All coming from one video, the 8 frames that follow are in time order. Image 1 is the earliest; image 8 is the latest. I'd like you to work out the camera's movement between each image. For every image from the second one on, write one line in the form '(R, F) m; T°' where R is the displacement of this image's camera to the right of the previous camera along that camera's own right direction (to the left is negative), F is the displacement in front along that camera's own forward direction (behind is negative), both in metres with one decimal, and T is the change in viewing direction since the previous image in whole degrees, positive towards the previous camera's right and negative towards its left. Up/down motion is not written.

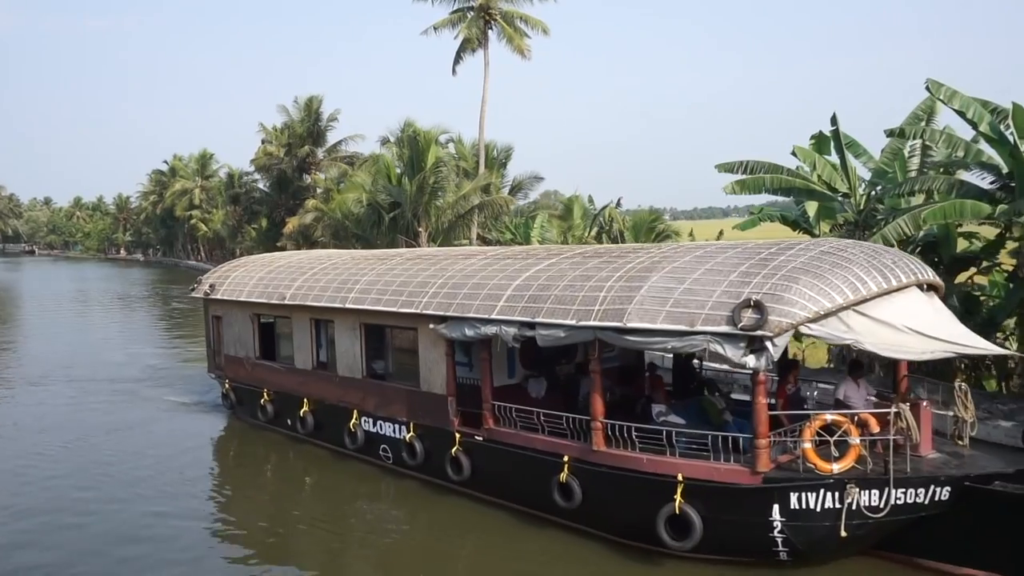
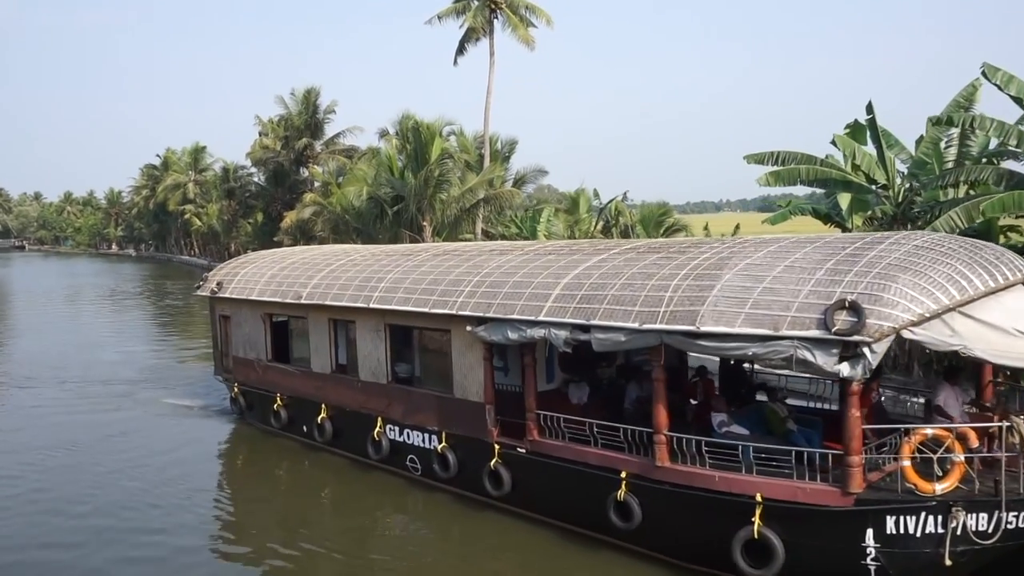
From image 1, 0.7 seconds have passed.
(-0.5, +0.8) m; +1°
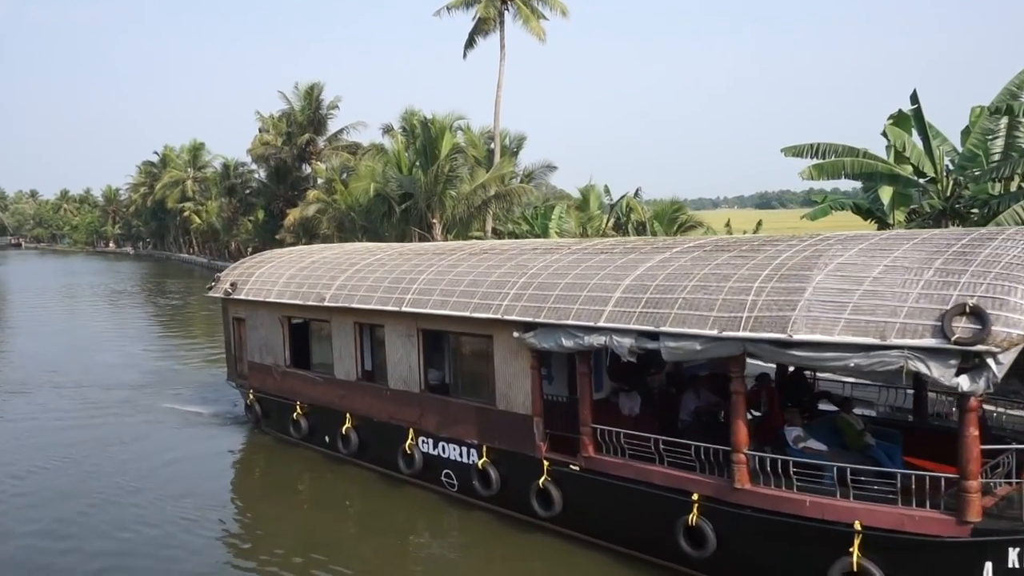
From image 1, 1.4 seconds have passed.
(-0.4, +0.8) m; 0°
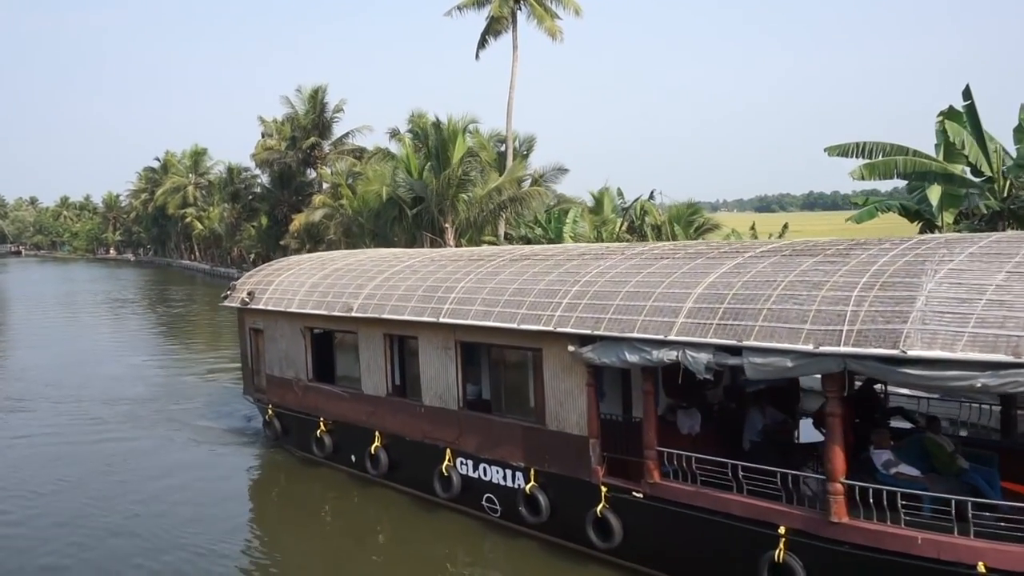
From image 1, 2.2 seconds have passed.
(-0.4, +0.8) m; 0°
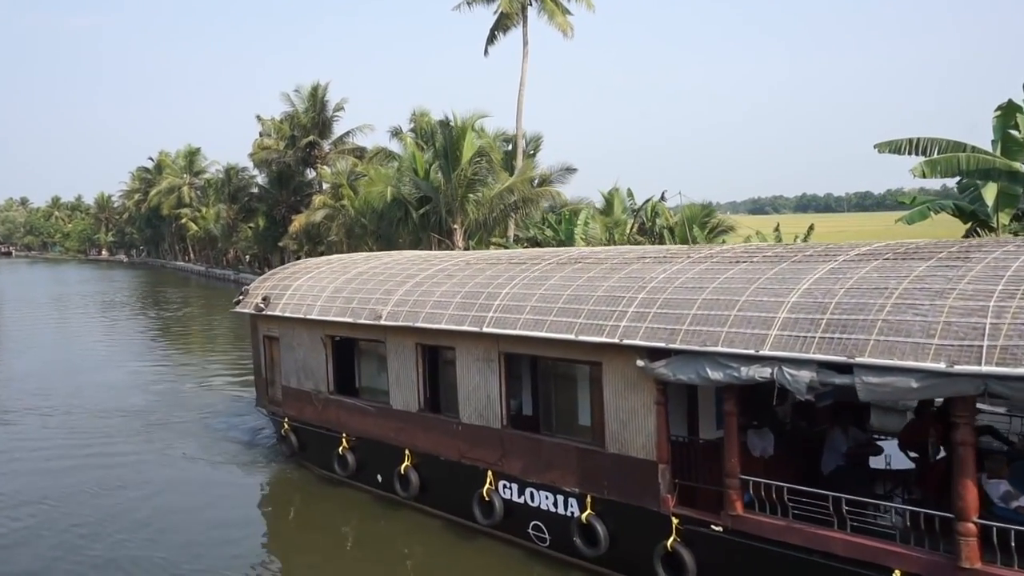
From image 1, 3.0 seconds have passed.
(-0.5, +0.9) m; 0°
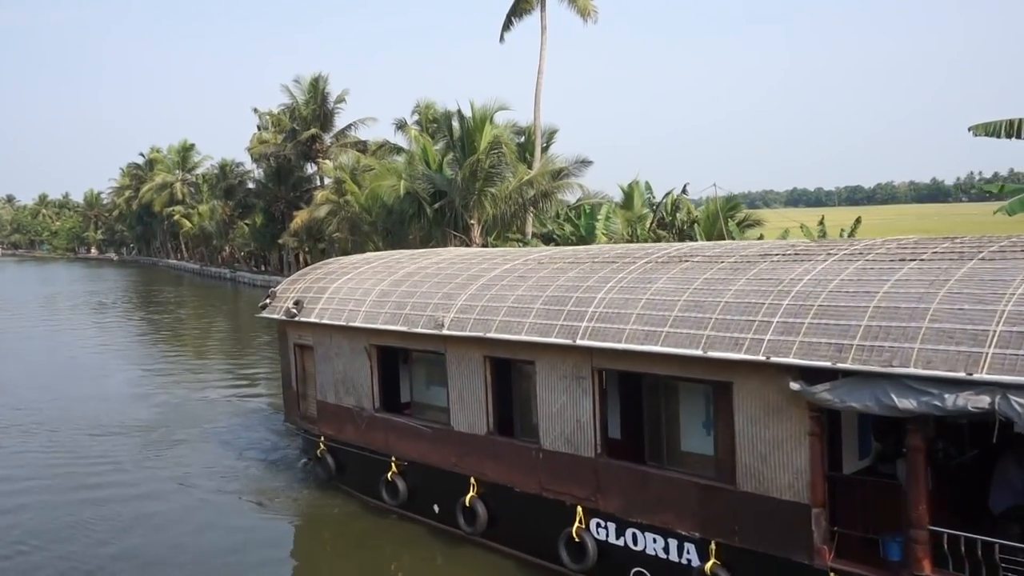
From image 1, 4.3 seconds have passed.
(-0.7, +1.3) m; +1°
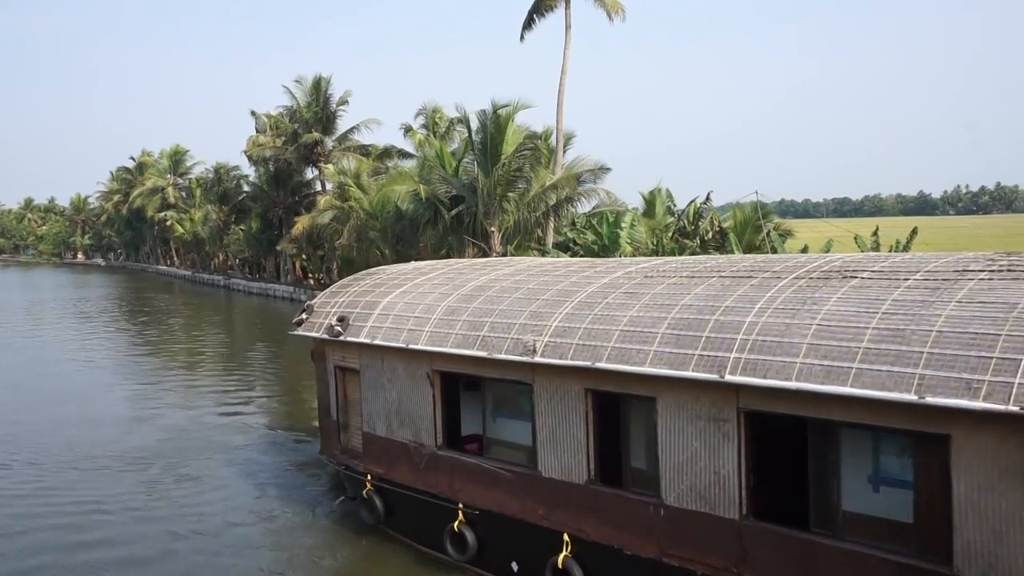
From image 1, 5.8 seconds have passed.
(-0.8, +1.4) m; +1°
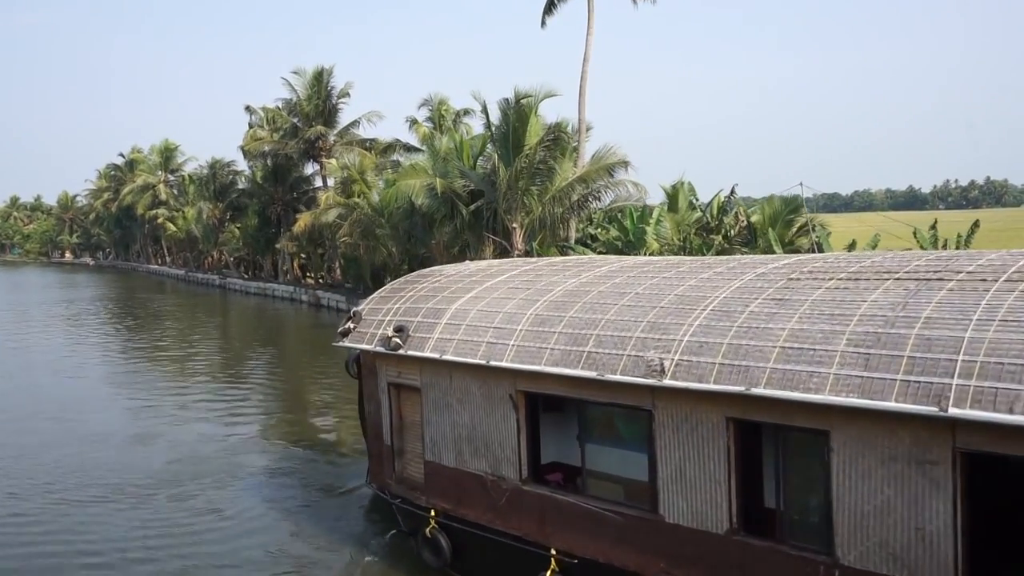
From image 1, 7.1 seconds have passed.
(-0.7, +1.3) m; +1°
